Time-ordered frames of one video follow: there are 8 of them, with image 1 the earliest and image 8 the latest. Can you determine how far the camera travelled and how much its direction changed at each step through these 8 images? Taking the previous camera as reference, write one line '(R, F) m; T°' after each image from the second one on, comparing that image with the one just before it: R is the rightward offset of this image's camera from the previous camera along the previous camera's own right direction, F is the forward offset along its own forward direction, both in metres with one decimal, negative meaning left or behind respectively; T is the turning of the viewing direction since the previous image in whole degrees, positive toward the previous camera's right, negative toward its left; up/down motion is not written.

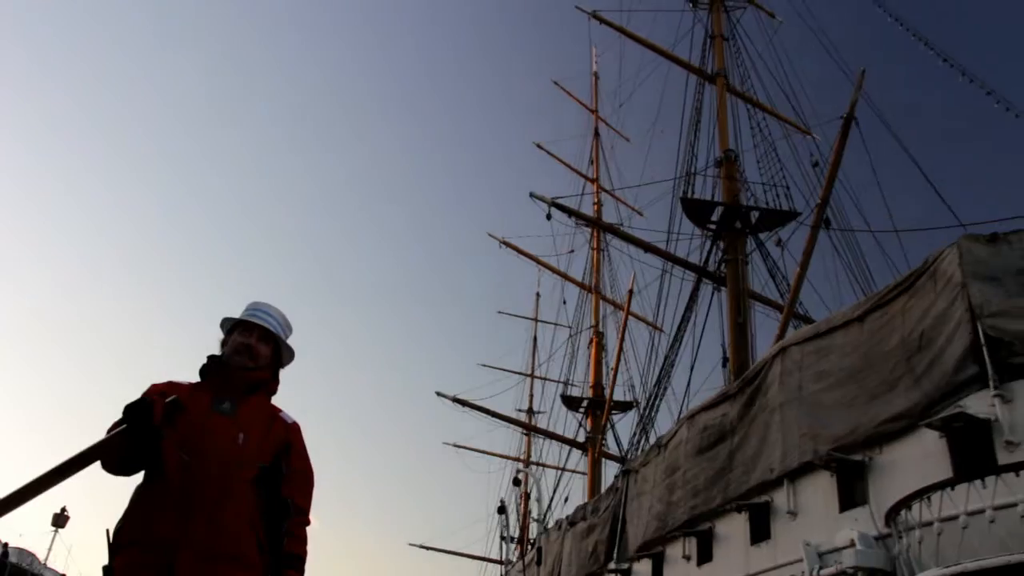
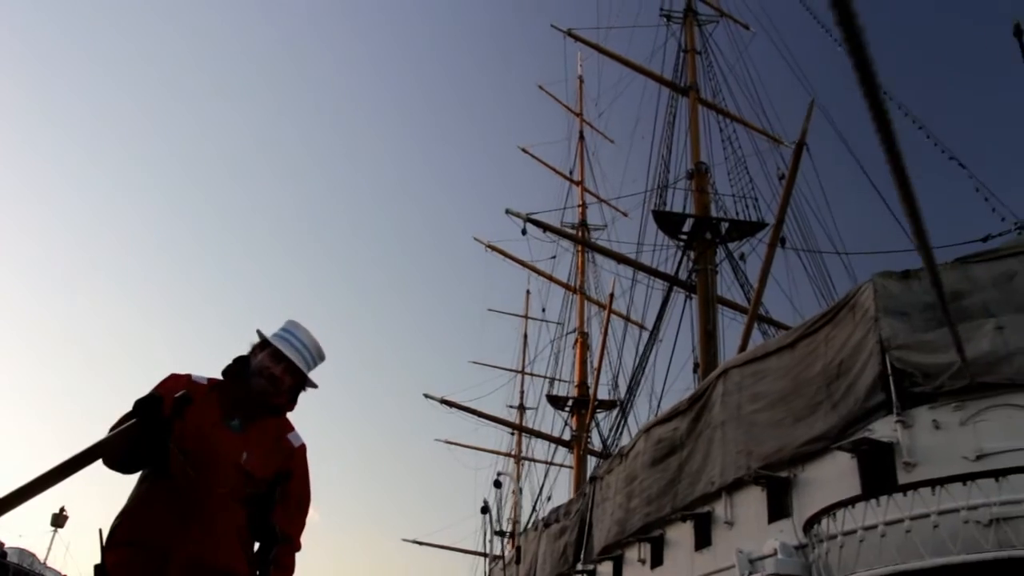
(+0.5, -0.9) m; 0°
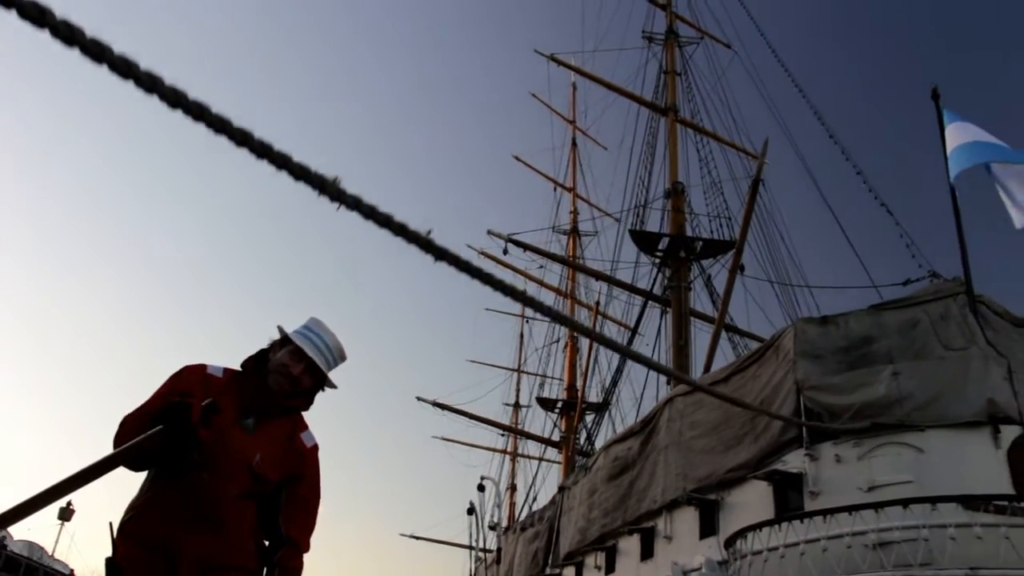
(+0.6, -1.3) m; 0°
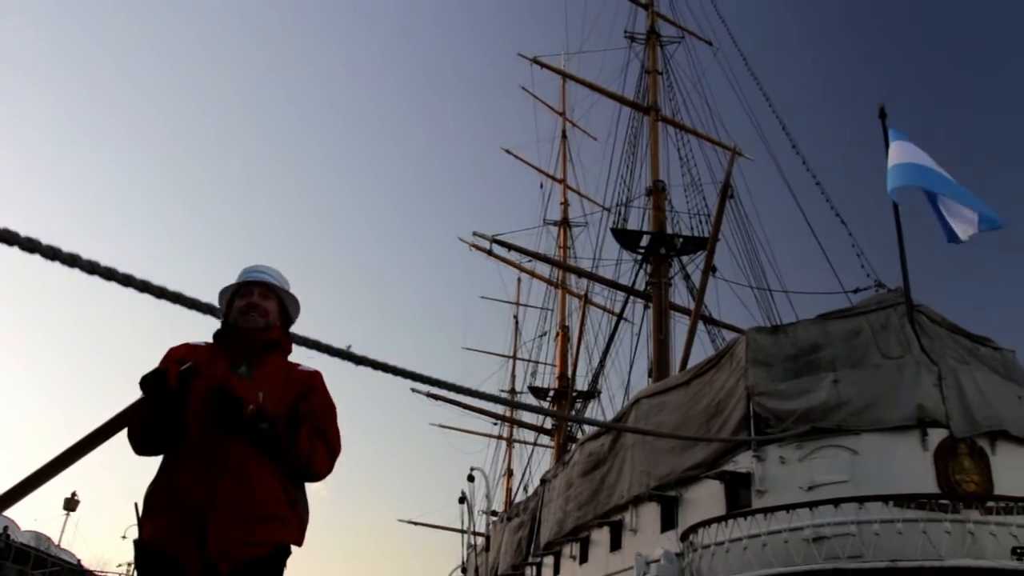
(+0.4, -0.9) m; 0°
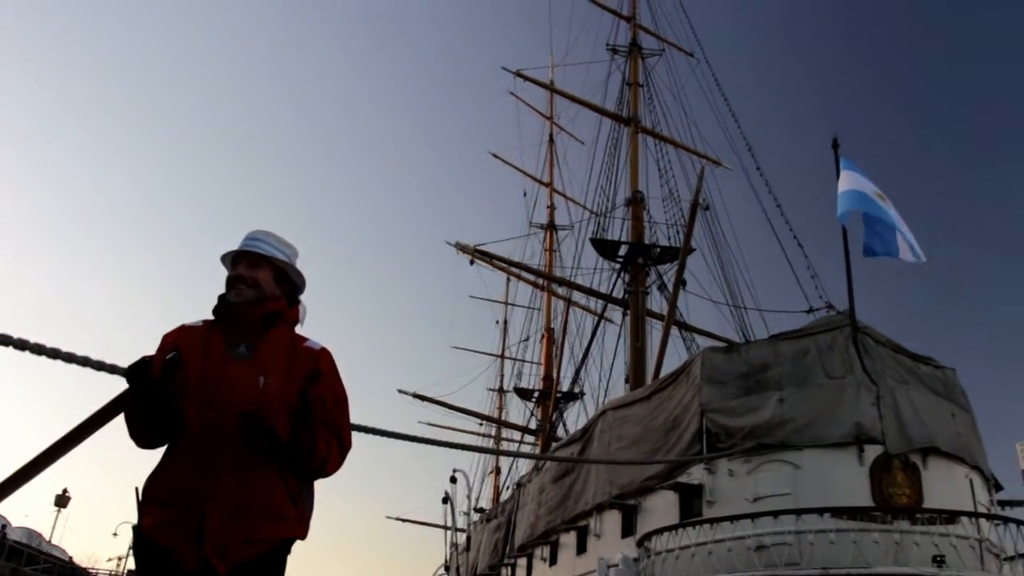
(+0.3, -0.8) m; 0°
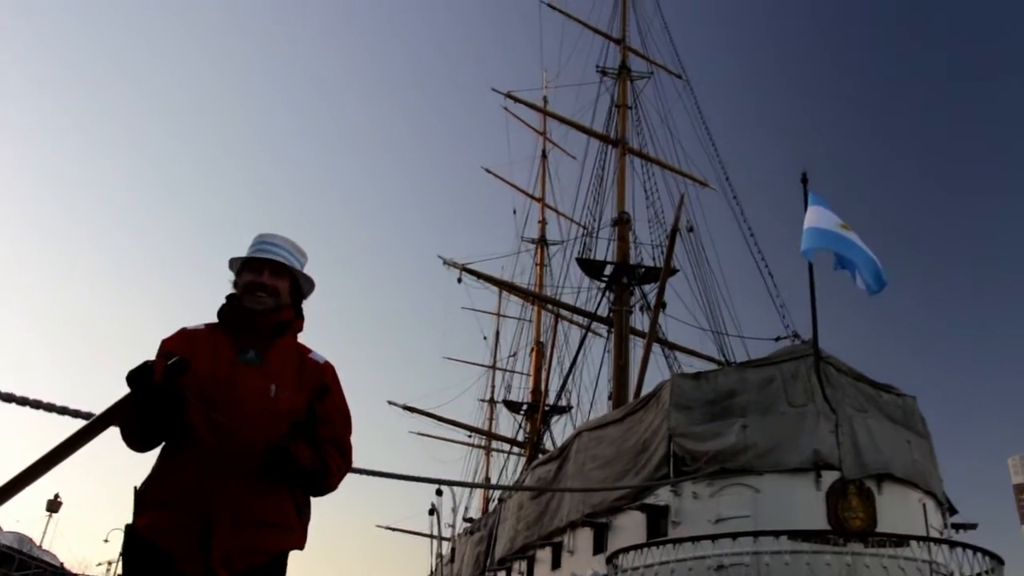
(+0.3, -0.6) m; 0°
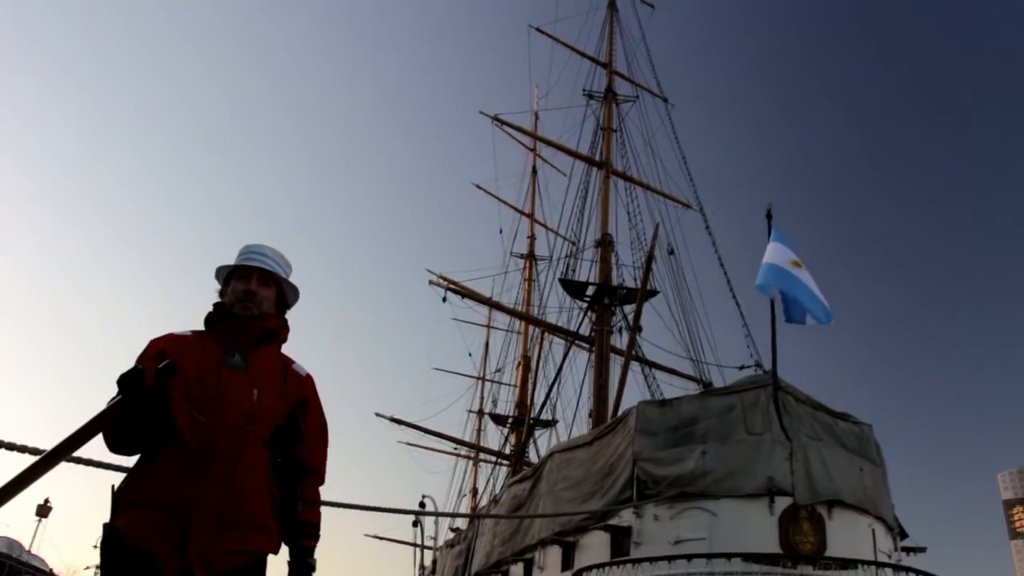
(+0.3, -0.7) m; 0°
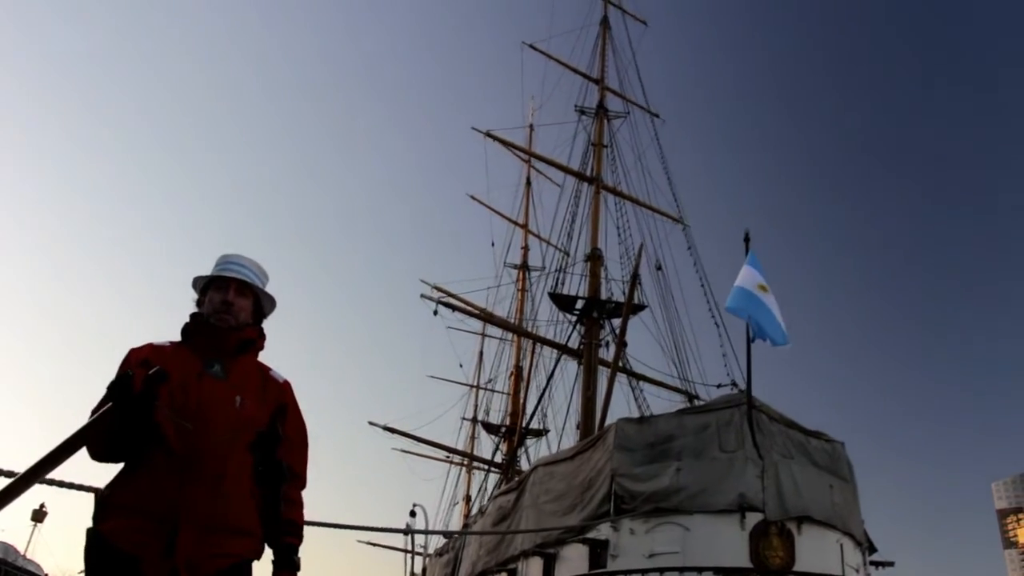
(+0.2, -0.5) m; 0°
